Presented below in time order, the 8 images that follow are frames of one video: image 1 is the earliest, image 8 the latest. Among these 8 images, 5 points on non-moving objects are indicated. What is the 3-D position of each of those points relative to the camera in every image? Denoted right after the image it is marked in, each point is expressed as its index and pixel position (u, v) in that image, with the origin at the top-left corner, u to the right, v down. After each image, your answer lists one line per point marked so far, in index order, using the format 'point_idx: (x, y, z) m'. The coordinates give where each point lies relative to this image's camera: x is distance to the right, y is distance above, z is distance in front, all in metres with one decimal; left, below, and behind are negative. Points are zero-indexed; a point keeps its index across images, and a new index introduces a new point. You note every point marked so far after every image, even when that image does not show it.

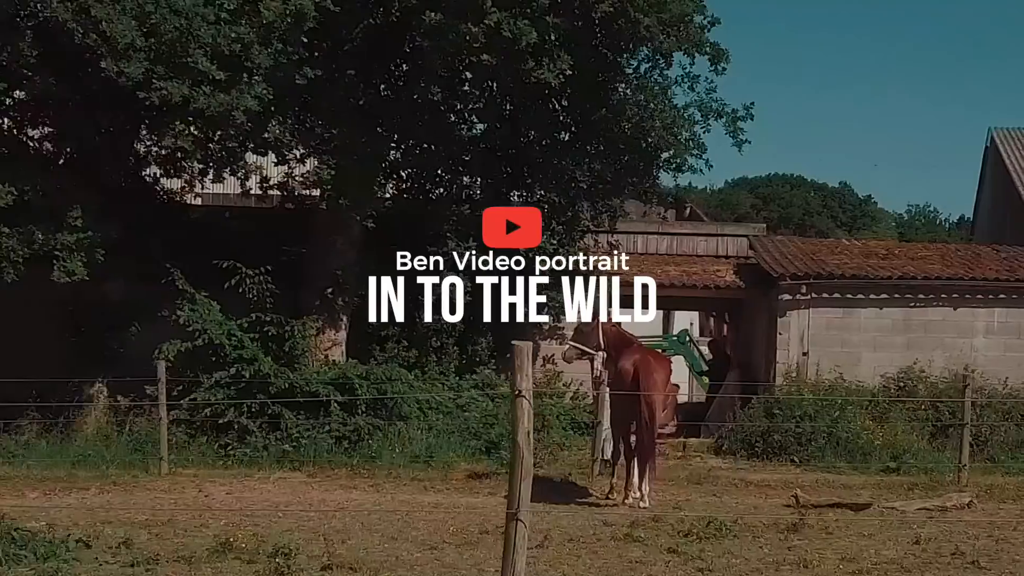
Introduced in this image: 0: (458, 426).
0: (-0.6, -1.7, +13.7) m
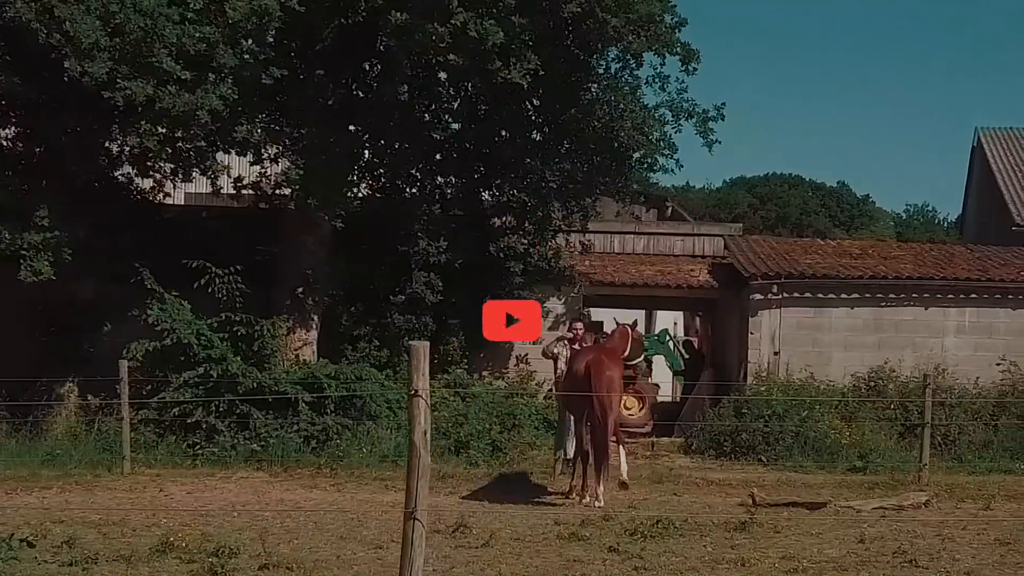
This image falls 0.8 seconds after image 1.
0: (-1.0, -1.7, +13.7) m
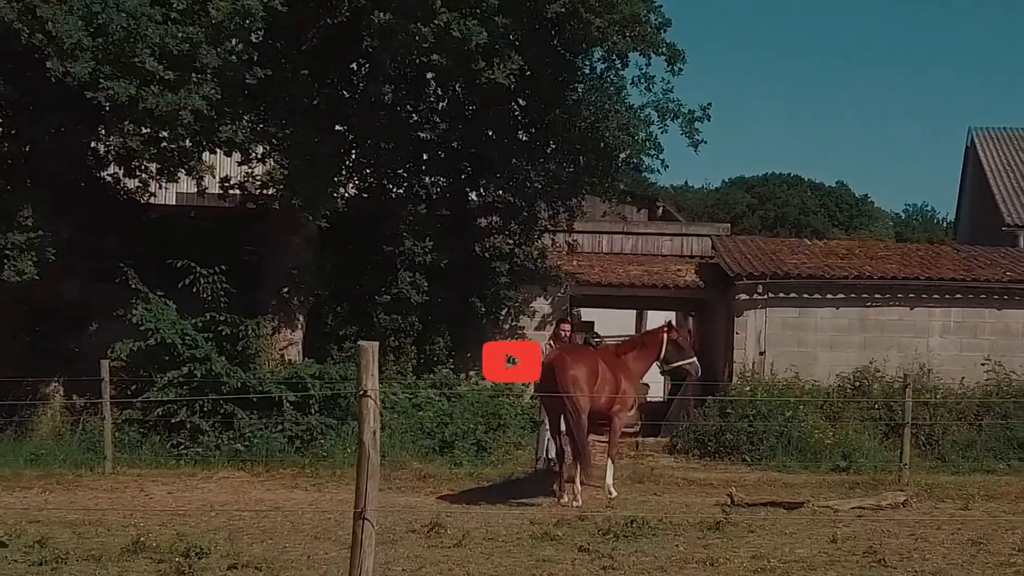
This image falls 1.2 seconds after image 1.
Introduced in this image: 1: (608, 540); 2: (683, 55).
0: (-1.2, -1.7, +13.7) m
1: (+0.6, -1.7, +7.6) m
2: (+2.3, +3.1, +15.2) m
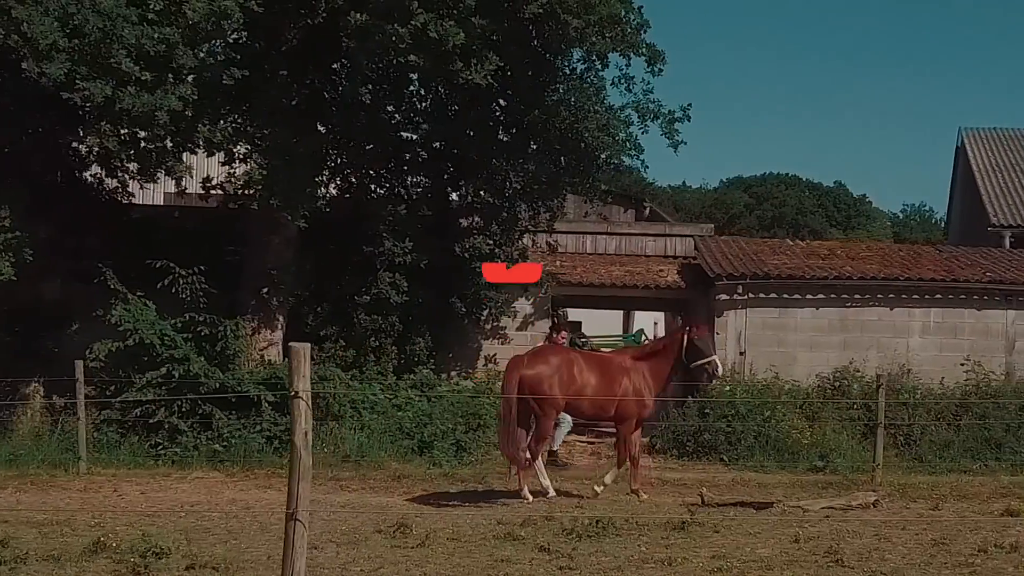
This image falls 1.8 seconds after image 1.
0: (-1.5, -1.7, +13.8) m
1: (+0.4, -1.7, +7.7) m
2: (+2.0, +3.1, +15.2) m
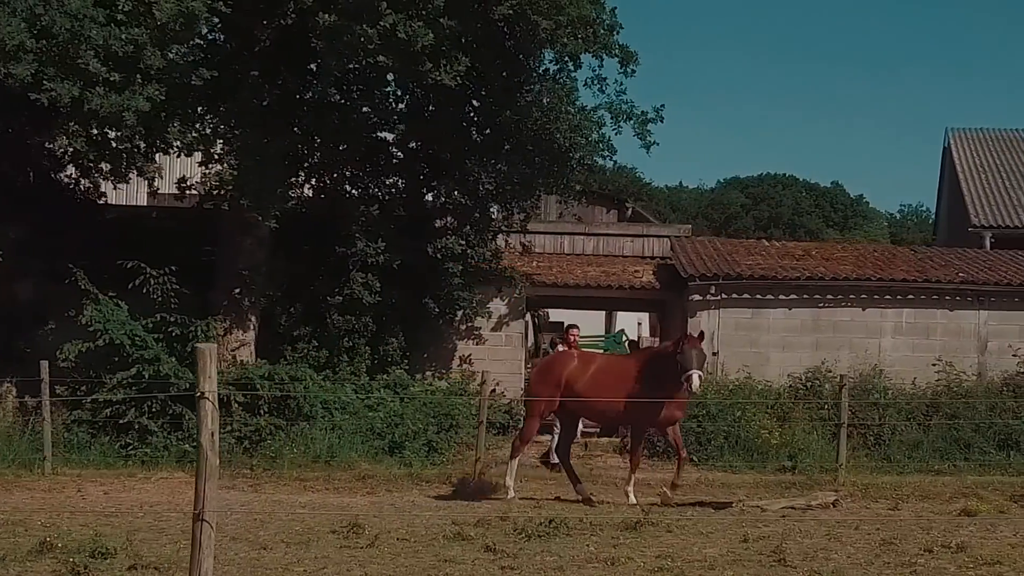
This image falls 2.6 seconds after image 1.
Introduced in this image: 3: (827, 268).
0: (-1.8, -1.7, +13.8) m
1: (+0.1, -1.7, +7.7) m
2: (+1.7, +3.1, +15.2) m
3: (+4.5, +0.3, +16.0) m
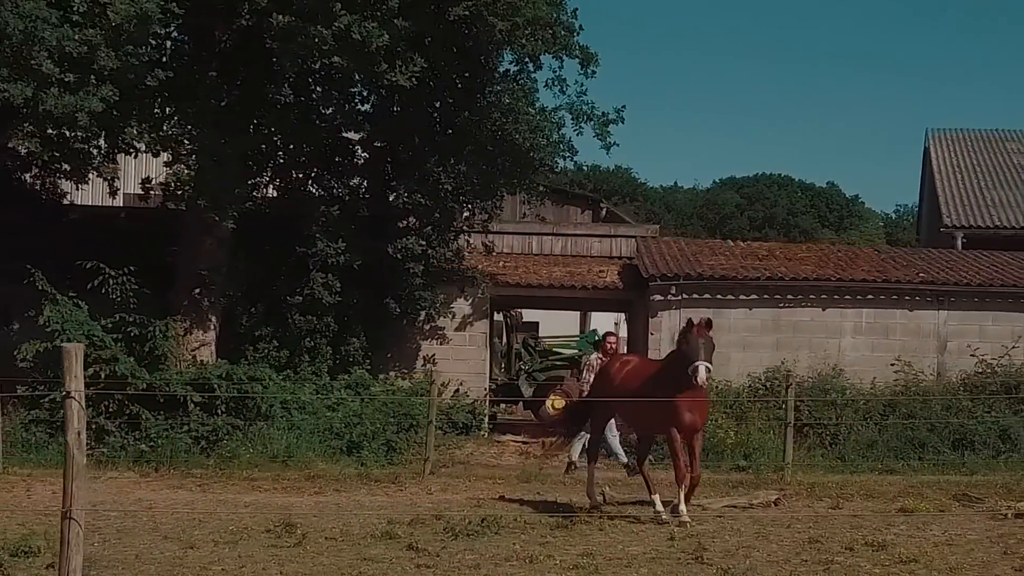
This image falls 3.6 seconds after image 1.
0: (-2.4, -1.7, +13.8) m
1: (-0.5, -1.7, +7.7) m
2: (+1.1, +3.1, +15.3) m
3: (+3.9, +0.3, +16.1) m
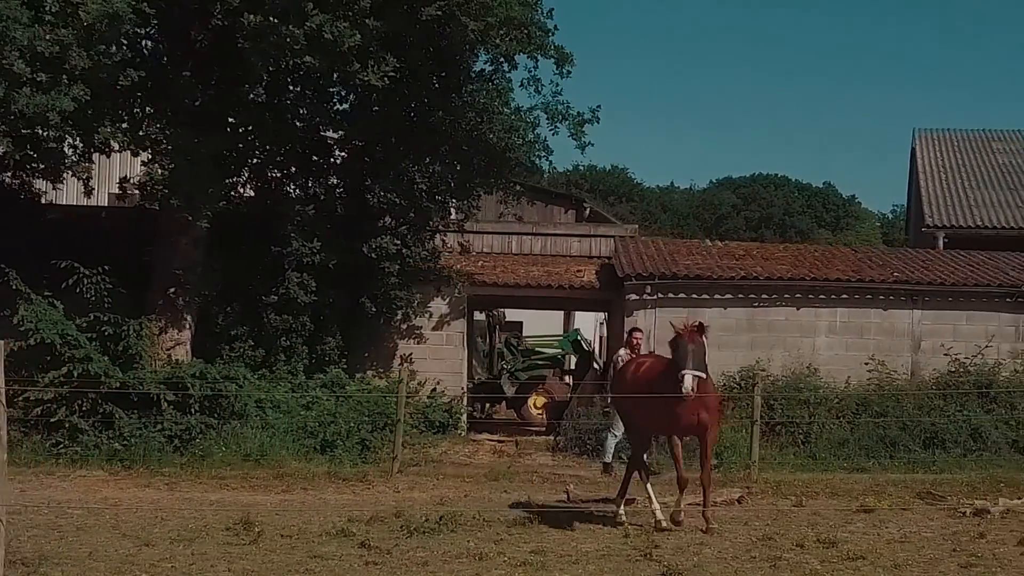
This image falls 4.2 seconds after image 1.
0: (-2.7, -1.7, +13.8) m
1: (-0.8, -1.7, +7.8) m
2: (+0.8, +3.1, +15.3) m
3: (+3.6, +0.3, +16.1) m
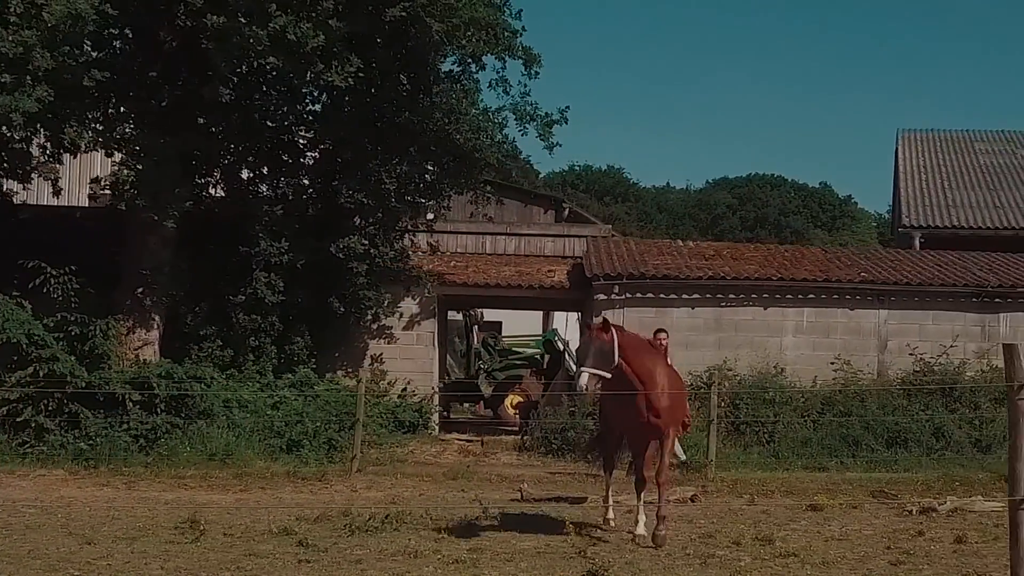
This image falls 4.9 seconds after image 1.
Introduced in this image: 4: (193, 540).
0: (-3.1, -1.7, +13.9) m
1: (-1.2, -1.7, +7.8) m
2: (+0.4, +3.1, +15.4) m
3: (+3.2, +0.3, +16.2) m
4: (-2.2, -1.7, +7.8) m
